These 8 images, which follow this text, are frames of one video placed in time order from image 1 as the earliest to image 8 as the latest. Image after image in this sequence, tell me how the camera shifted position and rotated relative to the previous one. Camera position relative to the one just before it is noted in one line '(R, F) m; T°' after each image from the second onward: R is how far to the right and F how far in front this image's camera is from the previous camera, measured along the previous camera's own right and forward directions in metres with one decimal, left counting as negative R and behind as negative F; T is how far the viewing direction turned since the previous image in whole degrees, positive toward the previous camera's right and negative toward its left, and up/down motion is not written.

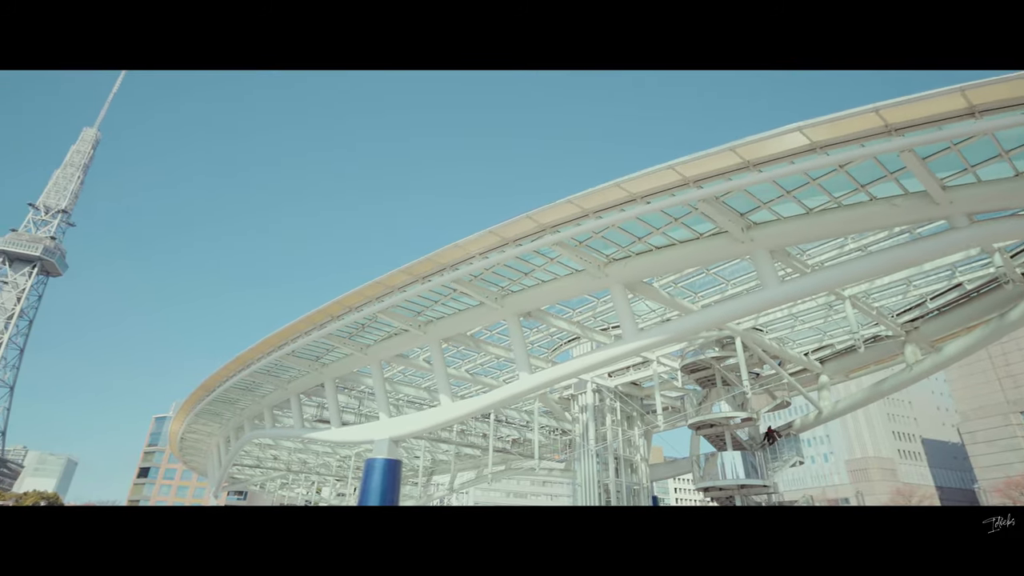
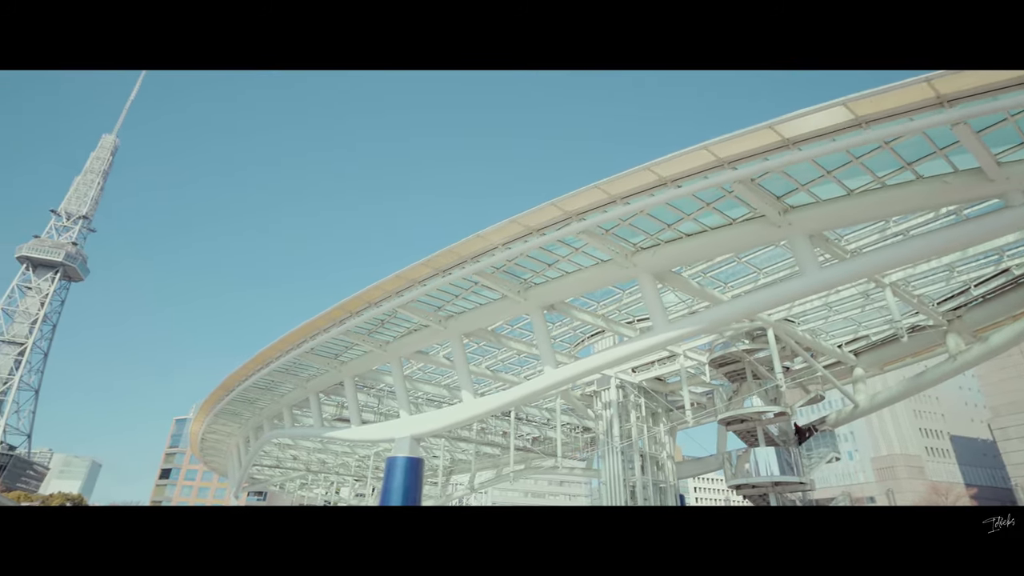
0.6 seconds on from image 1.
(-0.3, +0.5) m; -1°
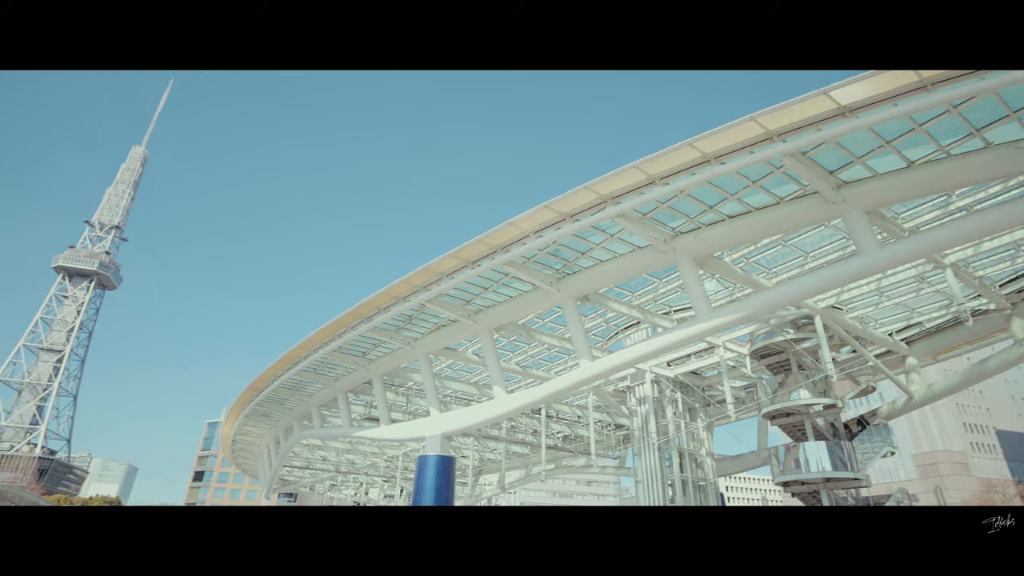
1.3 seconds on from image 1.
(-0.3, +0.6) m; -2°
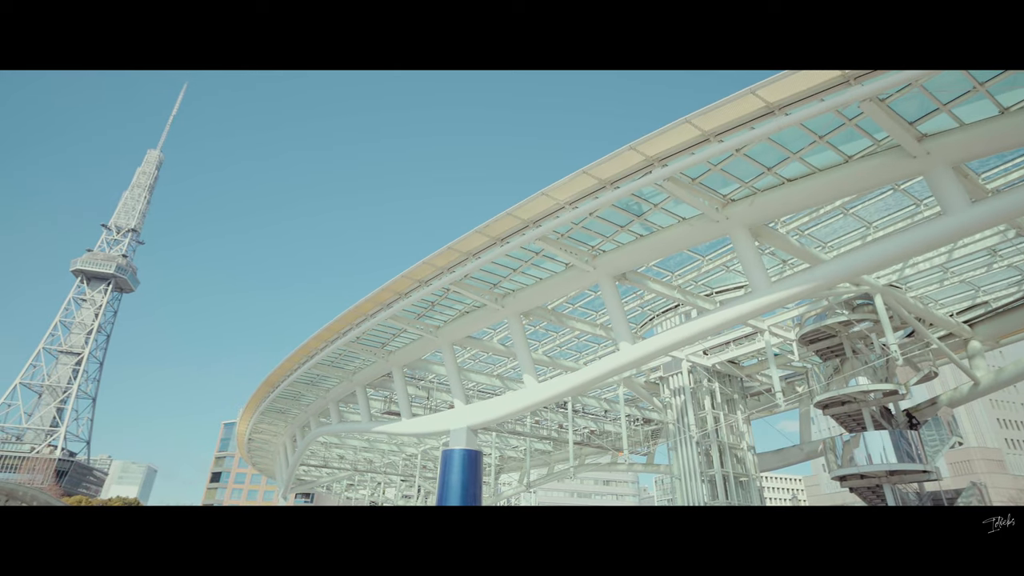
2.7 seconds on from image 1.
(-0.6, +1.3) m; -1°
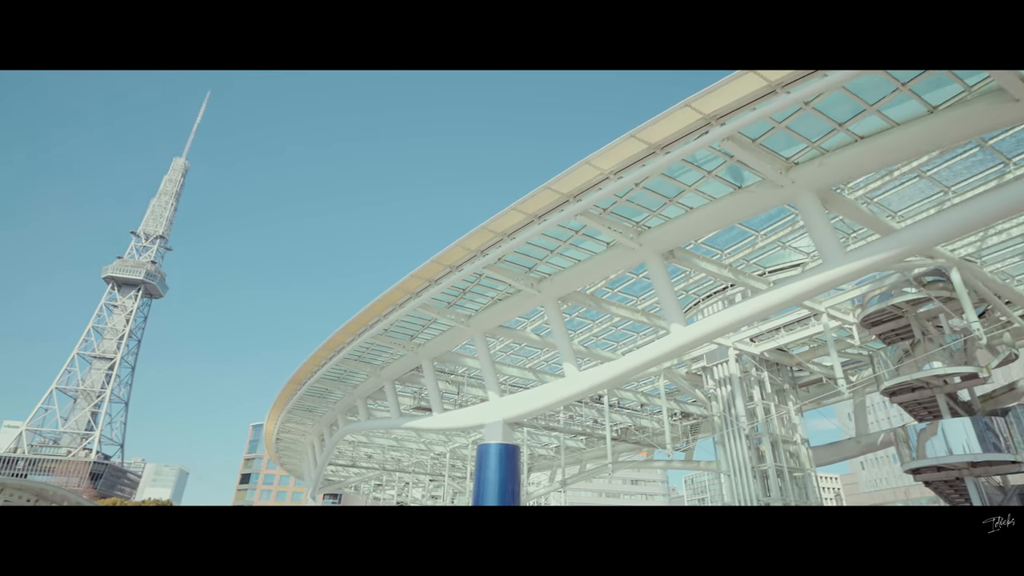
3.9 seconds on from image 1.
(-0.5, +1.1) m; -2°
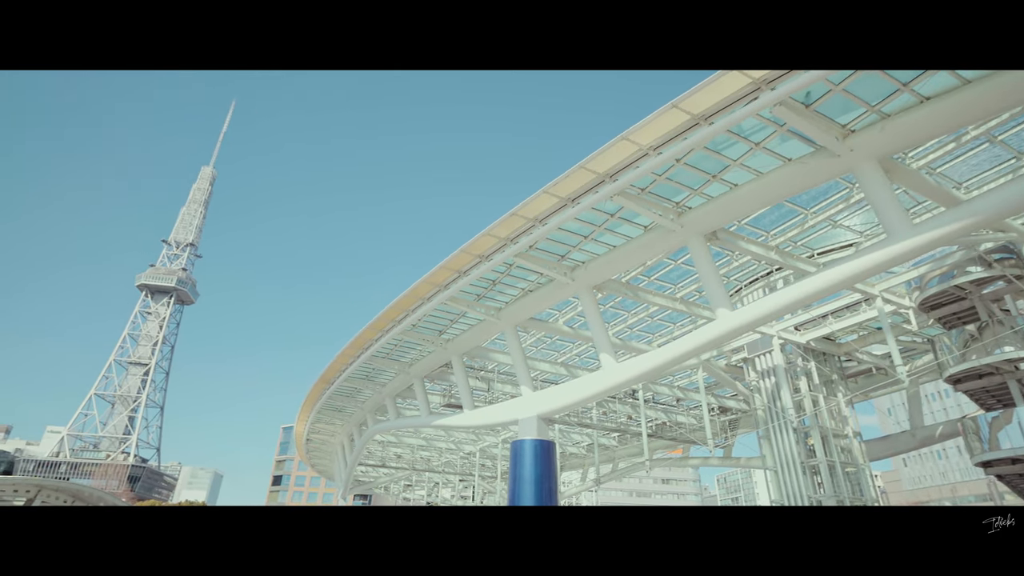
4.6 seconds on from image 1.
(-0.3, +0.7) m; -2°
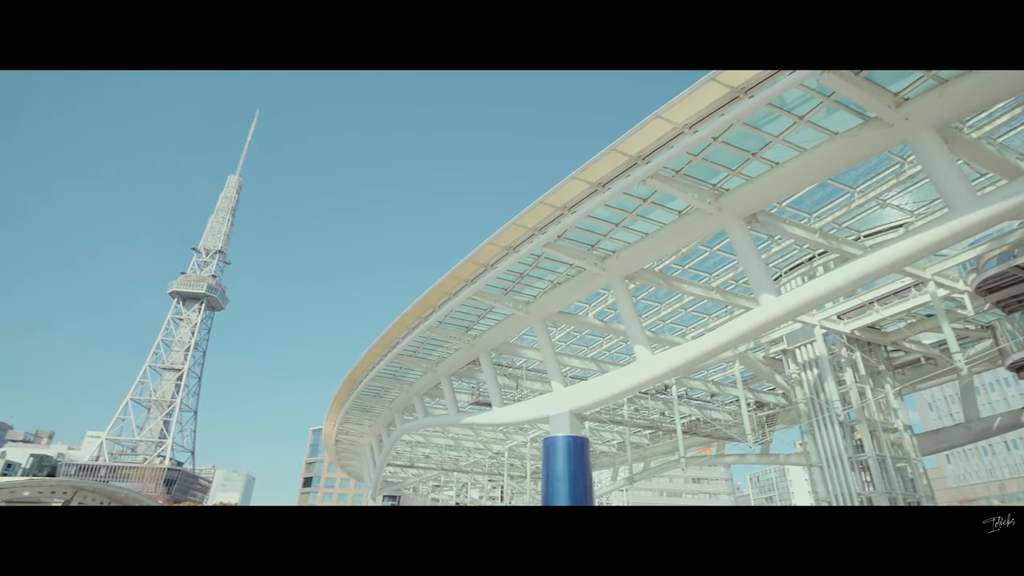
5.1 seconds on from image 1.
(-0.2, +0.5) m; -2°
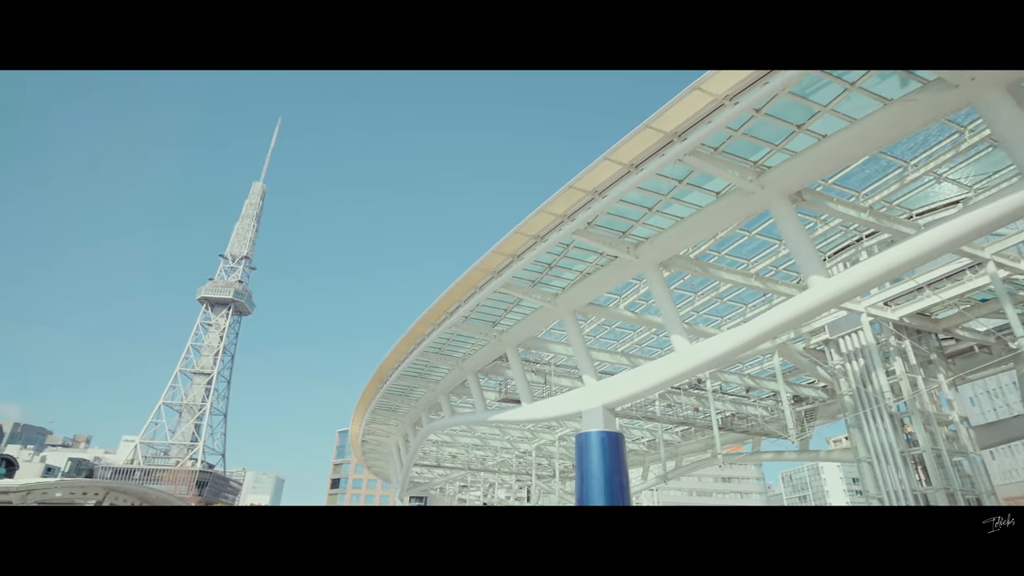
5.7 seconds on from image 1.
(-0.2, +0.6) m; -2°
